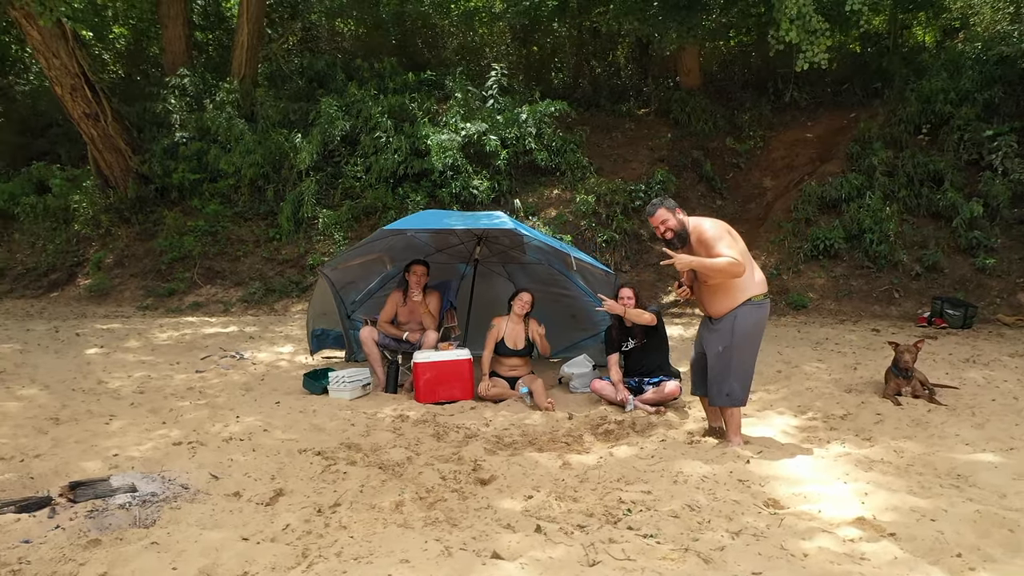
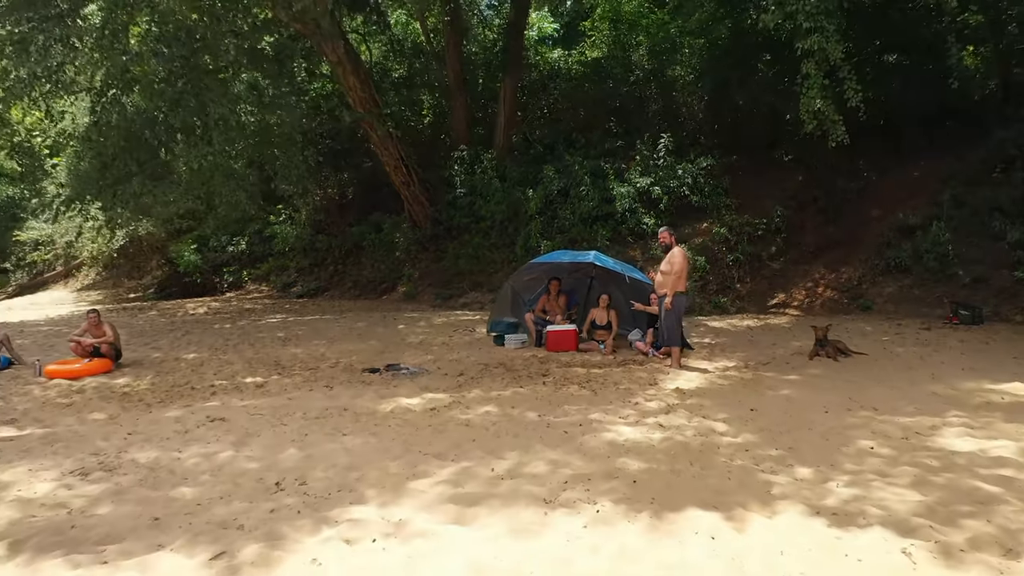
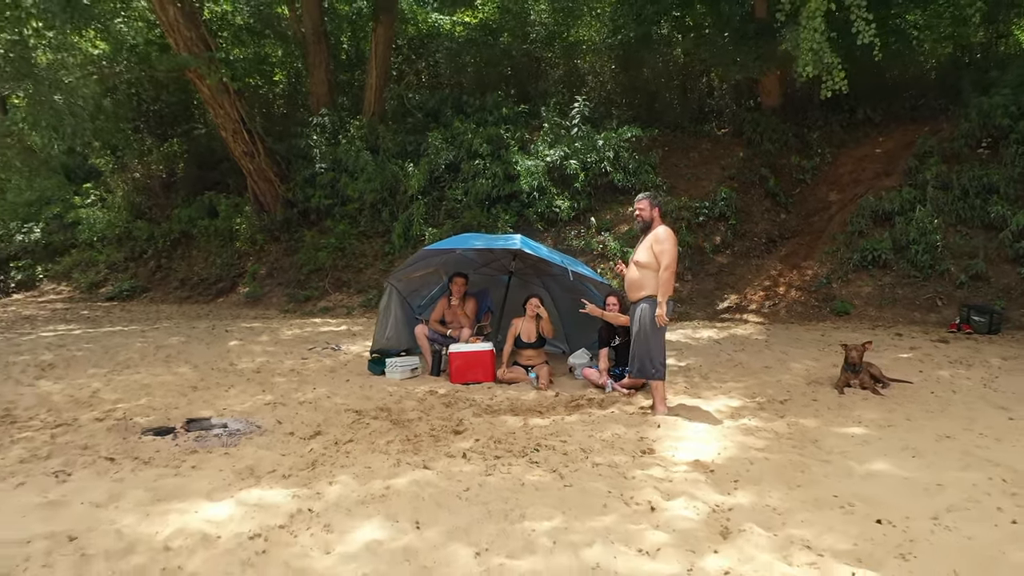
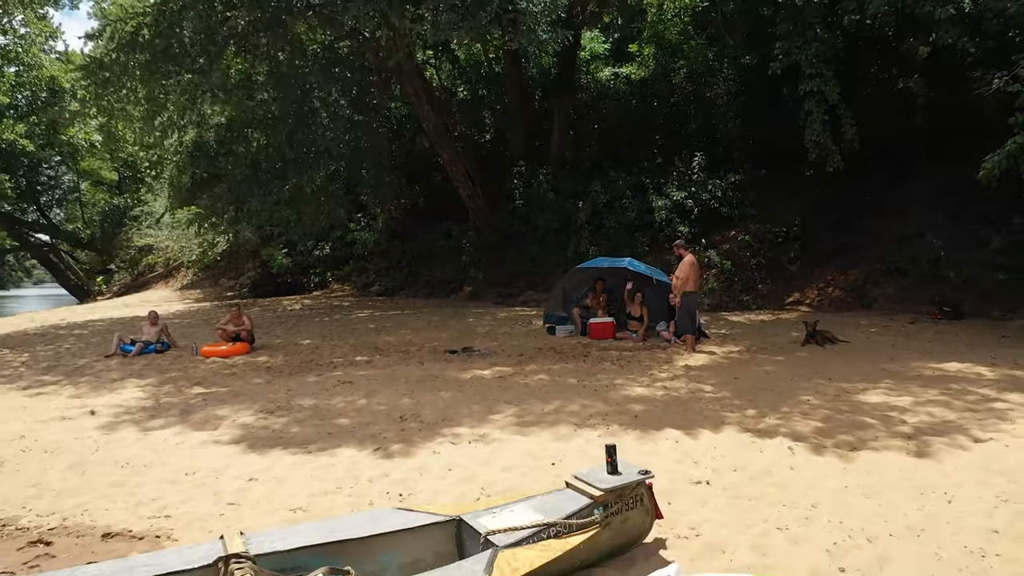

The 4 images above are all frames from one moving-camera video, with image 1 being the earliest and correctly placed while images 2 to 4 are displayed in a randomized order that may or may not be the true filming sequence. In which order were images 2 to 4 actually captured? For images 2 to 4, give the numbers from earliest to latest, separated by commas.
3, 2, 4
